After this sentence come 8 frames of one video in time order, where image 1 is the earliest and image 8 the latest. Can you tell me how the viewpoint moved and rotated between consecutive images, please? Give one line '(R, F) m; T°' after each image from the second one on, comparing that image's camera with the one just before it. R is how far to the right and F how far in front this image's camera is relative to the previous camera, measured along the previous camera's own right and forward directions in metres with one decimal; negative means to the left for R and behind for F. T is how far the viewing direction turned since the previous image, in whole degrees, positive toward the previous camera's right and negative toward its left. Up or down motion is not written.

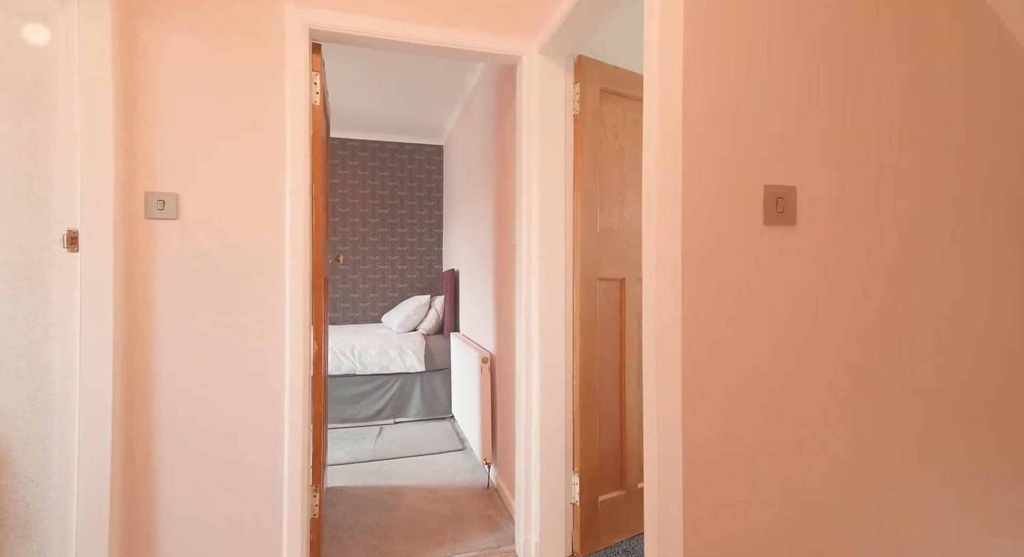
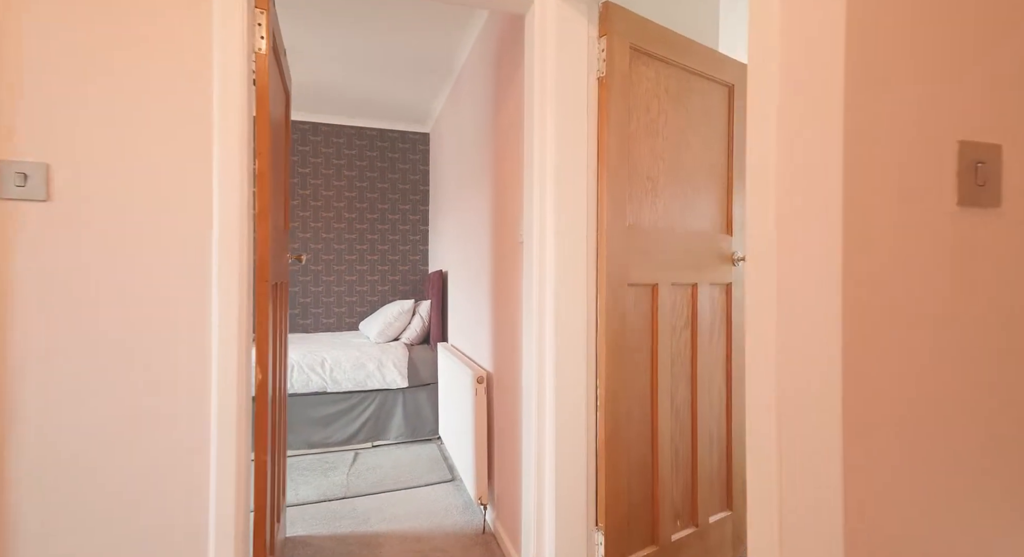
(-0.1, +0.4) m; +2°
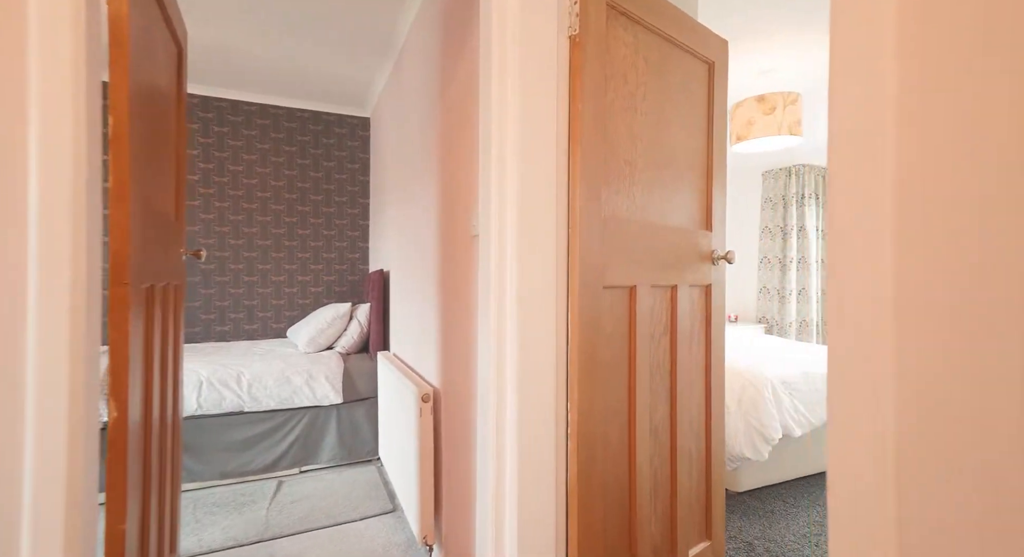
(0.0, +0.3) m; +6°
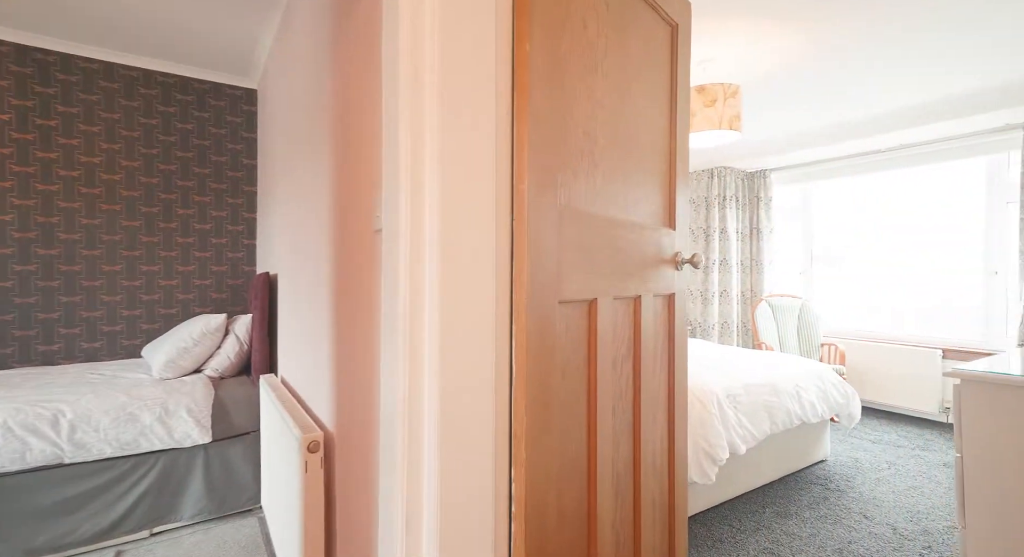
(0.0, +0.4) m; +10°
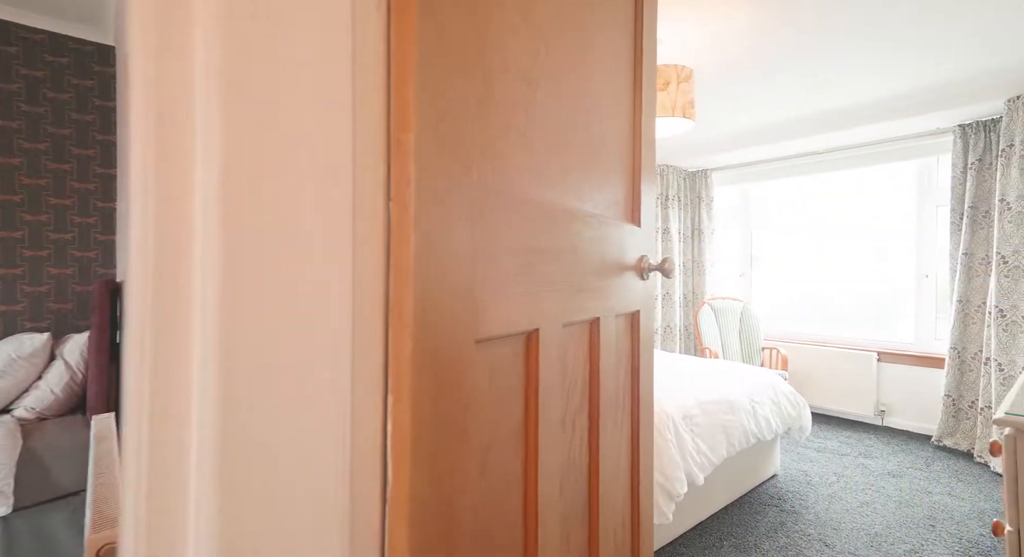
(+0.1, +0.4) m; +7°
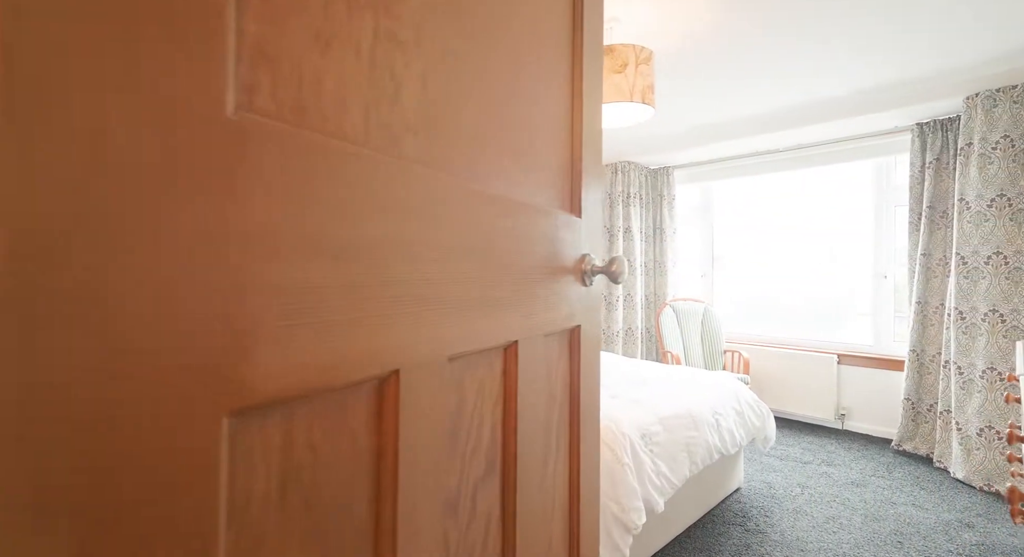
(+0.1, +0.3) m; +4°
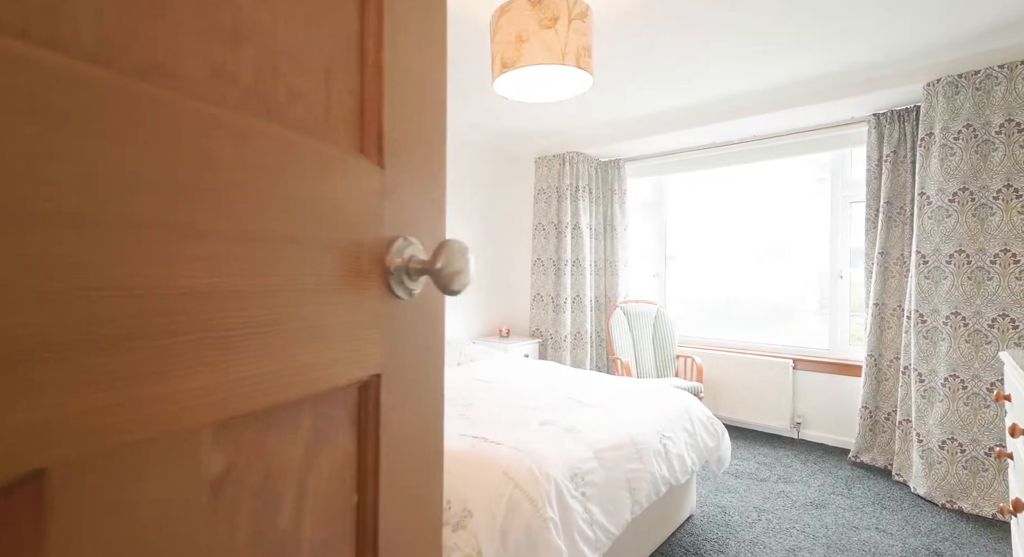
(+0.2, +0.4) m; +5°
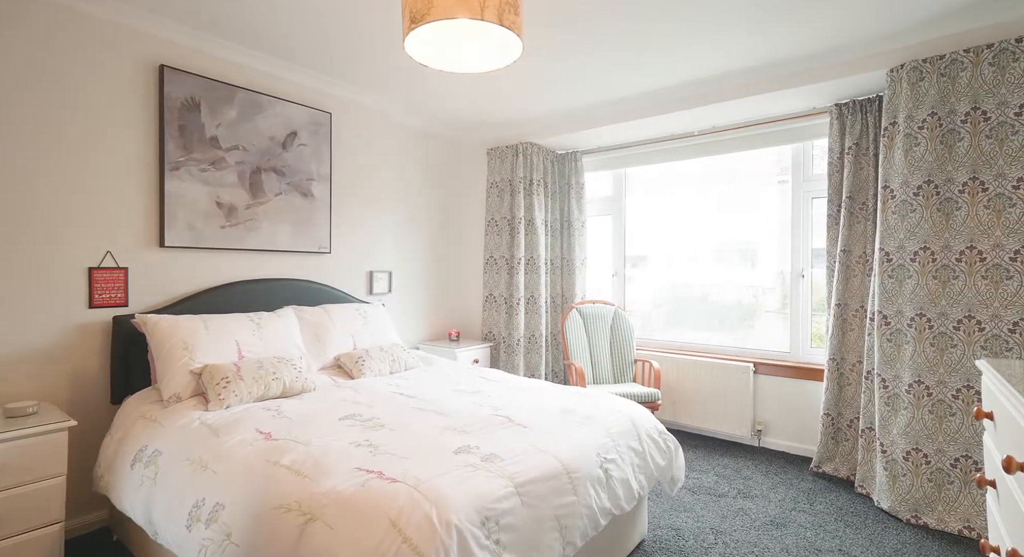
(+0.2, +0.3) m; +3°
